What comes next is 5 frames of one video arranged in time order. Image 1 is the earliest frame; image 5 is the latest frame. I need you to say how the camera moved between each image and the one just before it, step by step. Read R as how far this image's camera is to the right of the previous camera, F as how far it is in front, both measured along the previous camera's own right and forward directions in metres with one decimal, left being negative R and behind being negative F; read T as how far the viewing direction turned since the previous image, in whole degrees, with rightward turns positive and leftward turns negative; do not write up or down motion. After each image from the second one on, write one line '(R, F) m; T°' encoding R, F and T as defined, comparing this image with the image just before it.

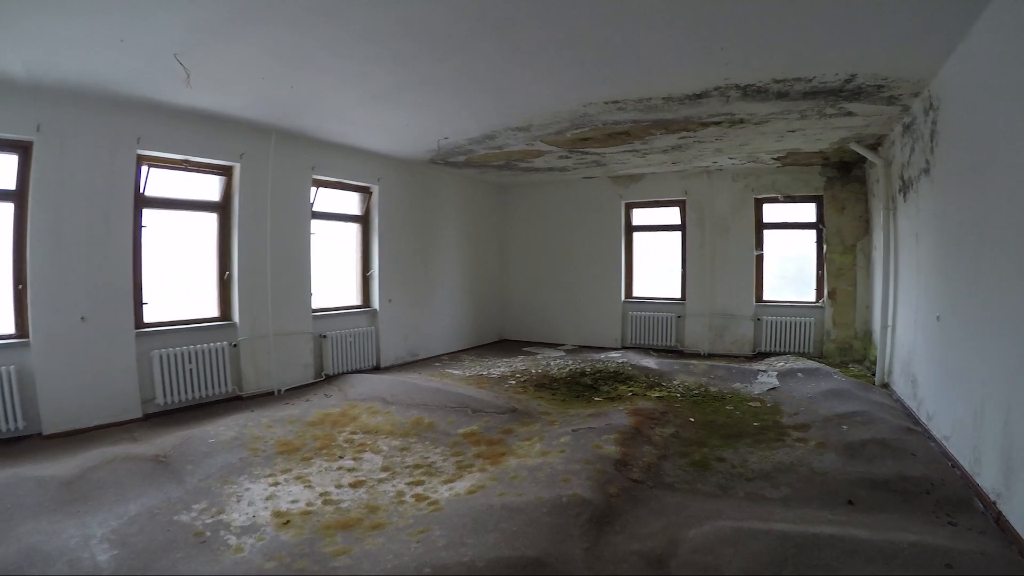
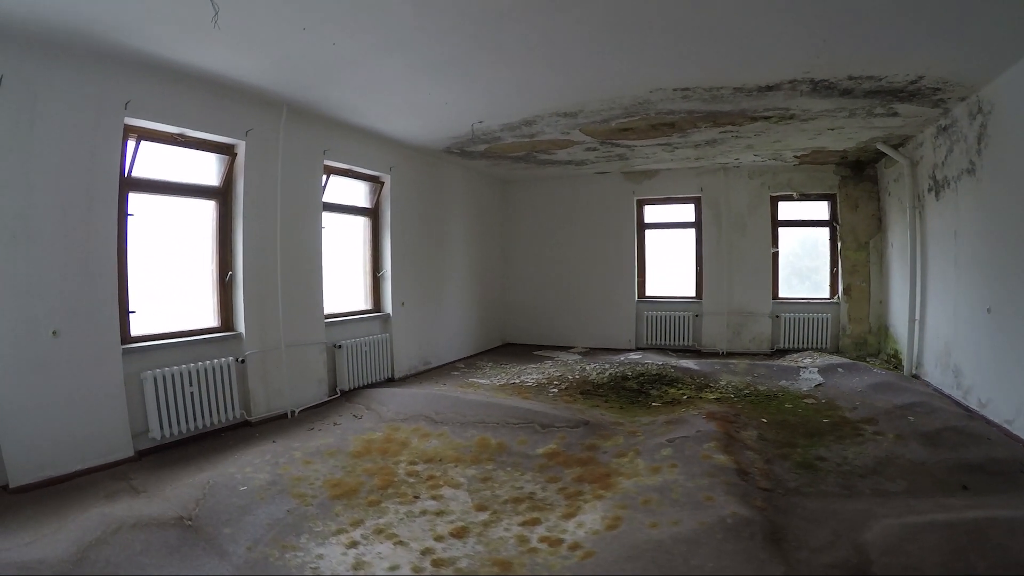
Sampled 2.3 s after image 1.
(-1.2, +0.5) m; +11°
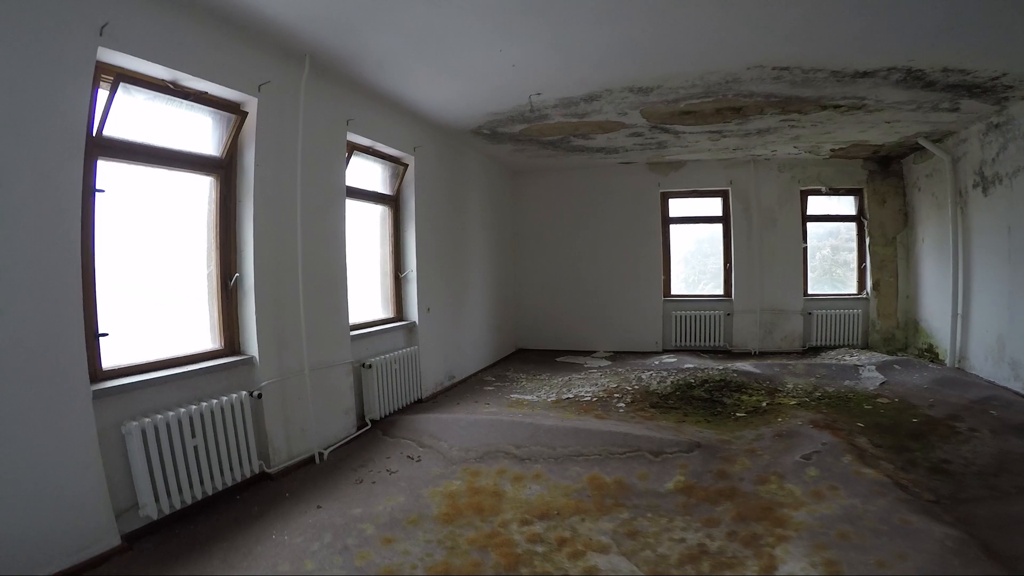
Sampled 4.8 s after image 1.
(-1.2, +0.8) m; +10°
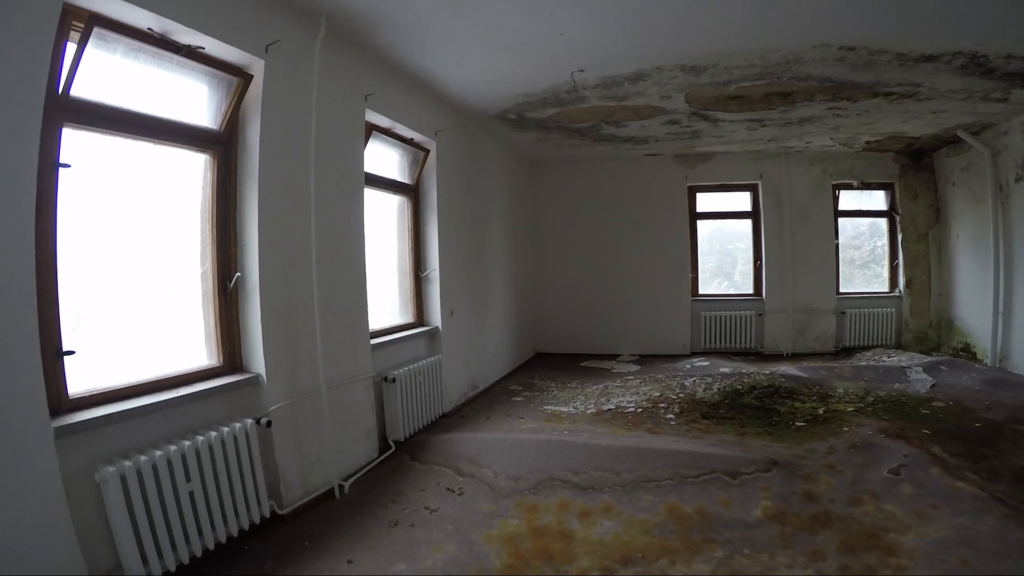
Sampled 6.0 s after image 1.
(-0.5, +0.4) m; +3°
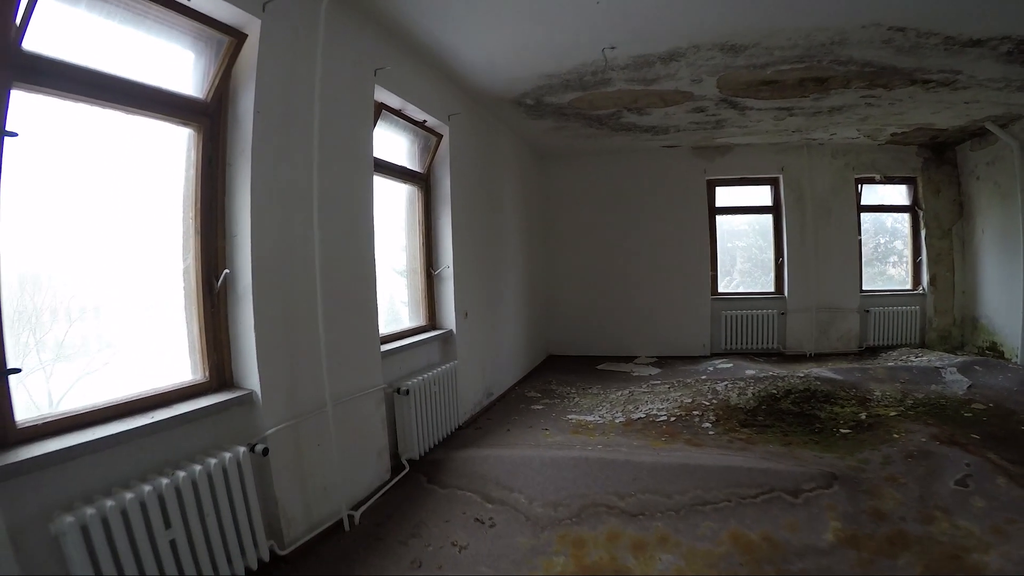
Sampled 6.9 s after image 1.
(-0.3, +0.3) m; +2°
